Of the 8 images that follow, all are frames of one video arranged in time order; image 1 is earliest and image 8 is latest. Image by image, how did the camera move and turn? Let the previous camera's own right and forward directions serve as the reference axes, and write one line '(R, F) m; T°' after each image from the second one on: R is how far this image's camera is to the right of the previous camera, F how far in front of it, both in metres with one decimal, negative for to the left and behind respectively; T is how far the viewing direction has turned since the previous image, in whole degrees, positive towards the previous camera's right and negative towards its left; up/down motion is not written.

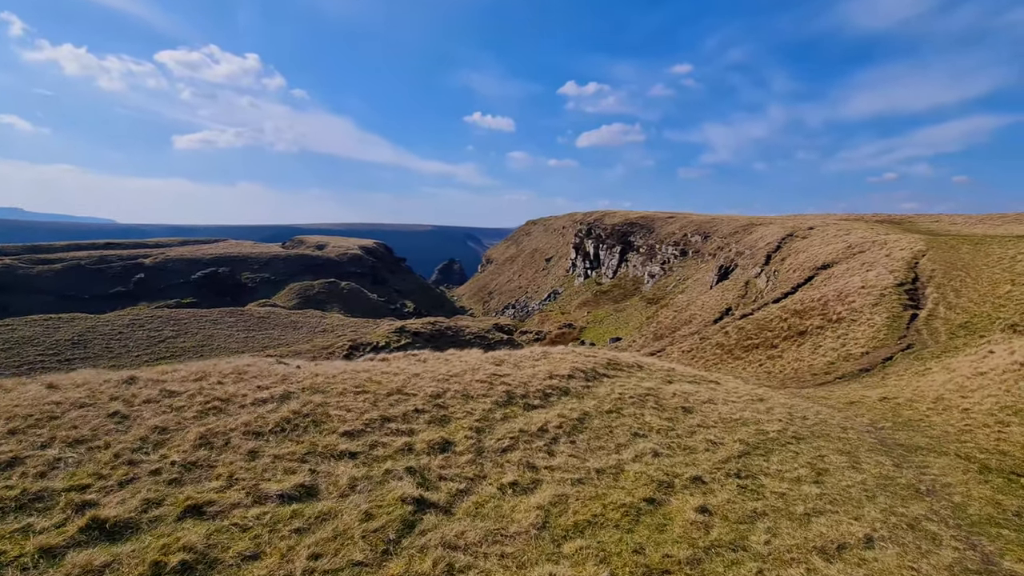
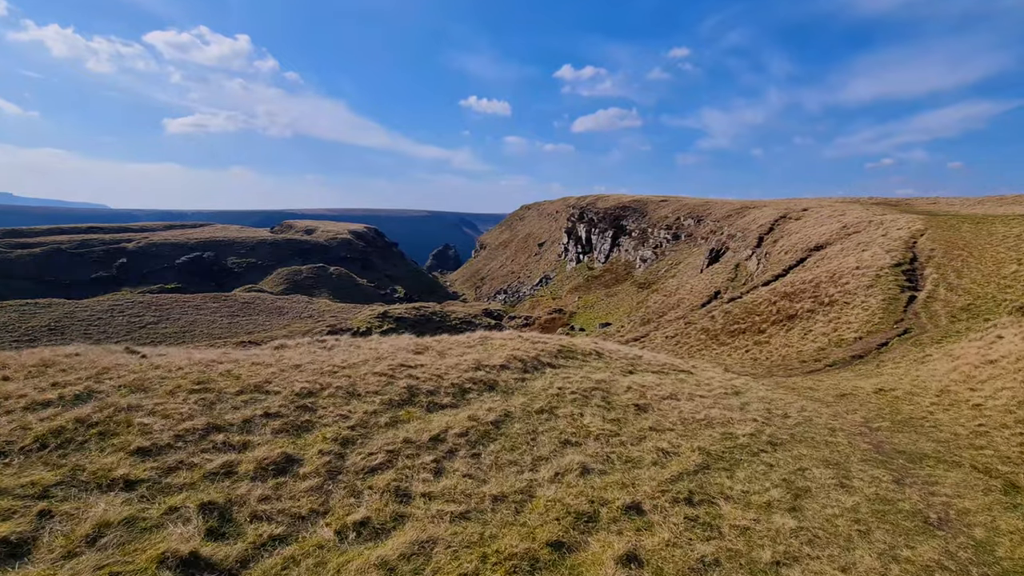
(+2.1, +3.0) m; 0°
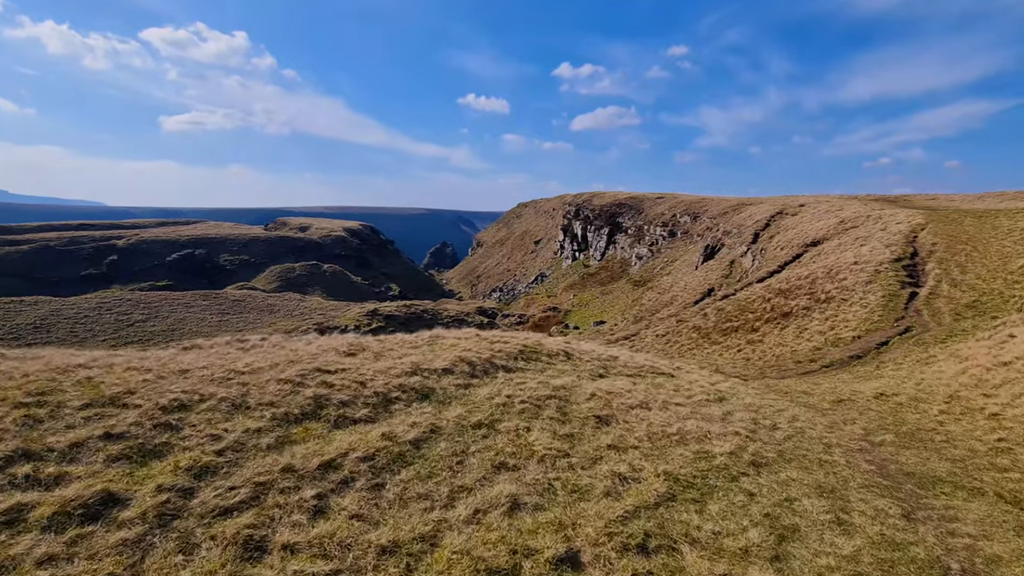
(+1.3, +1.9) m; 0°
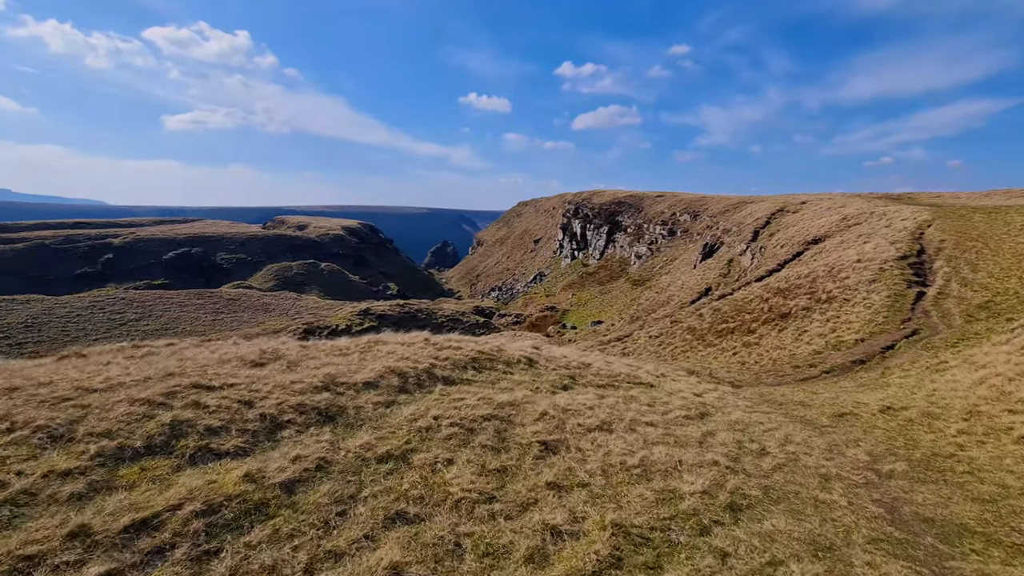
(+1.3, +2.0) m; 0°
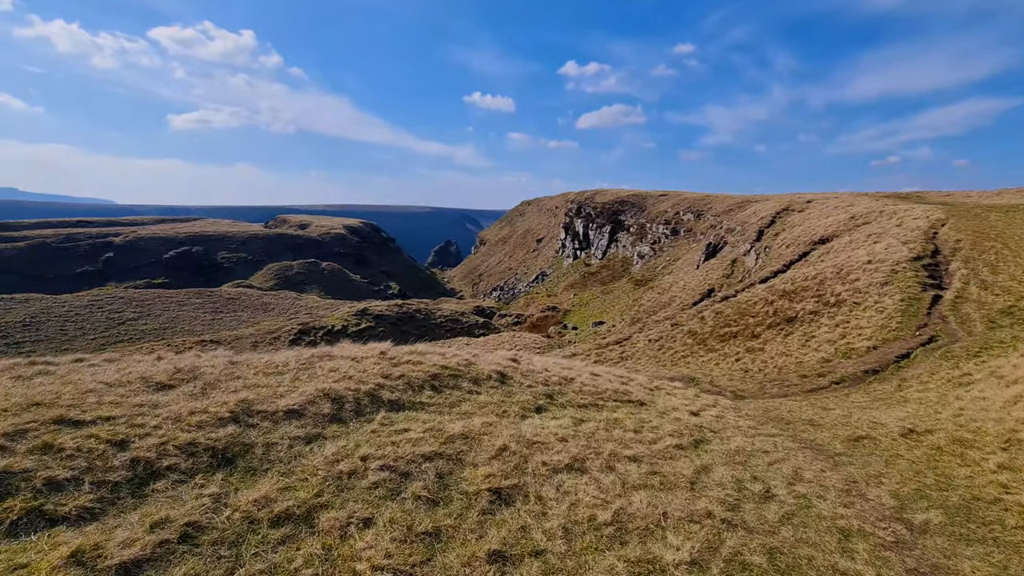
(+0.8, +1.7) m; 0°
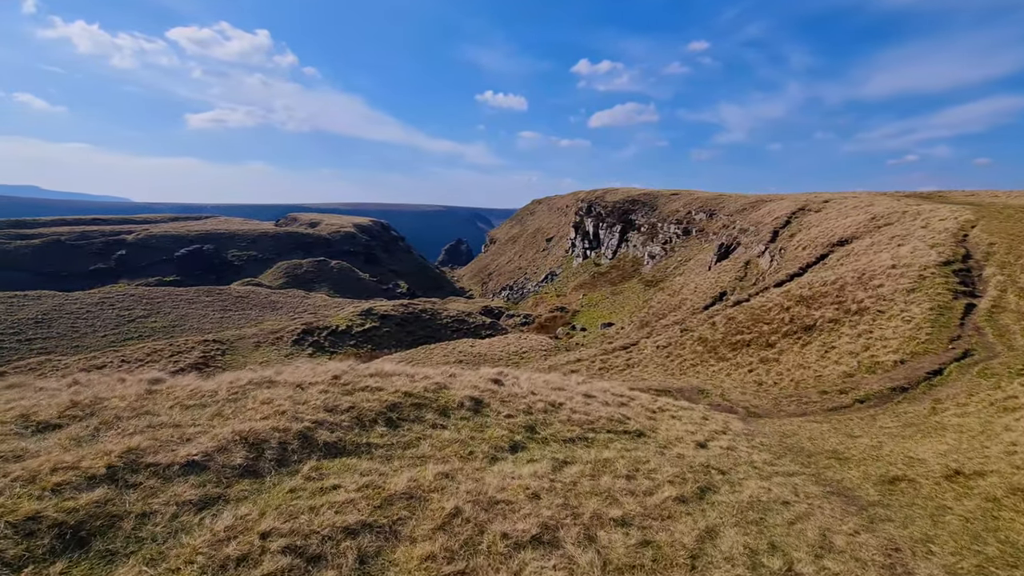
(+0.7, +1.7) m; -1°
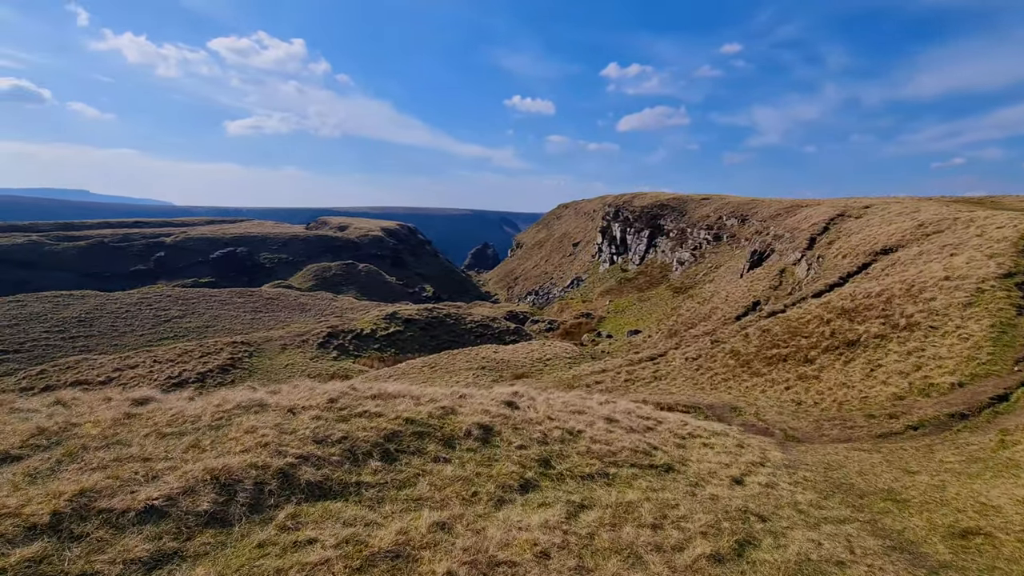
(+0.2, +1.0) m; -3°
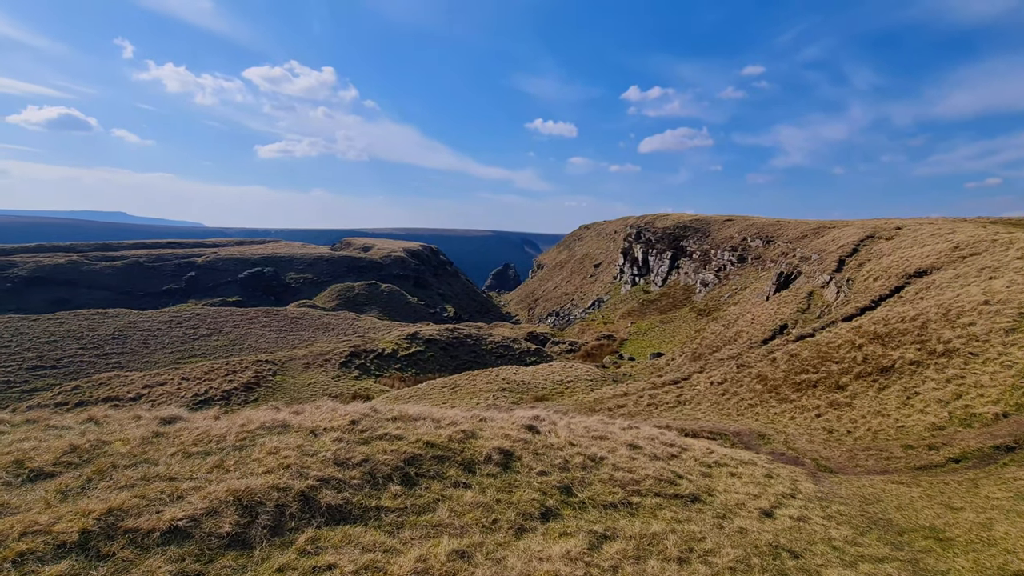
(0.0, 0.0) m; -2°
